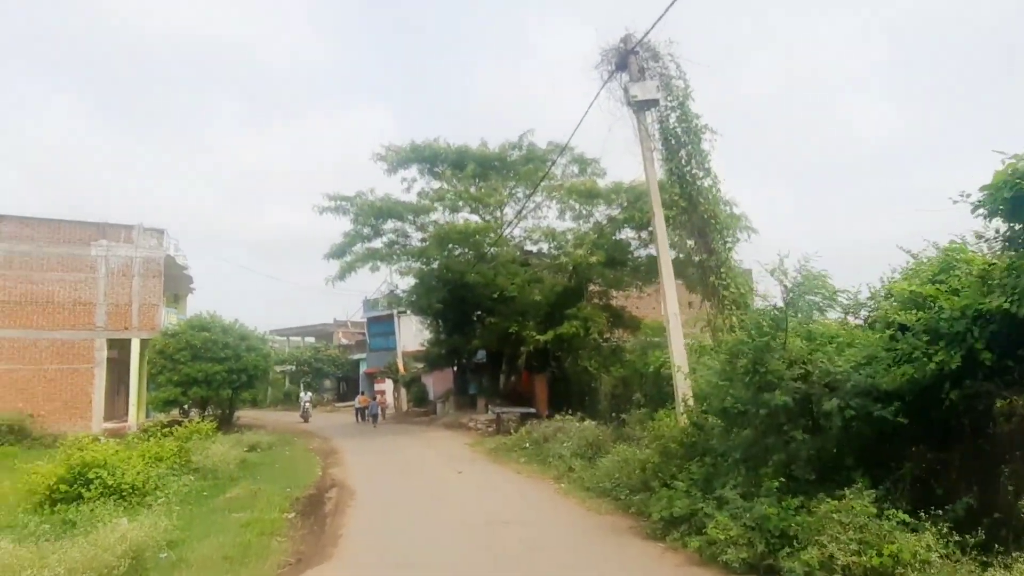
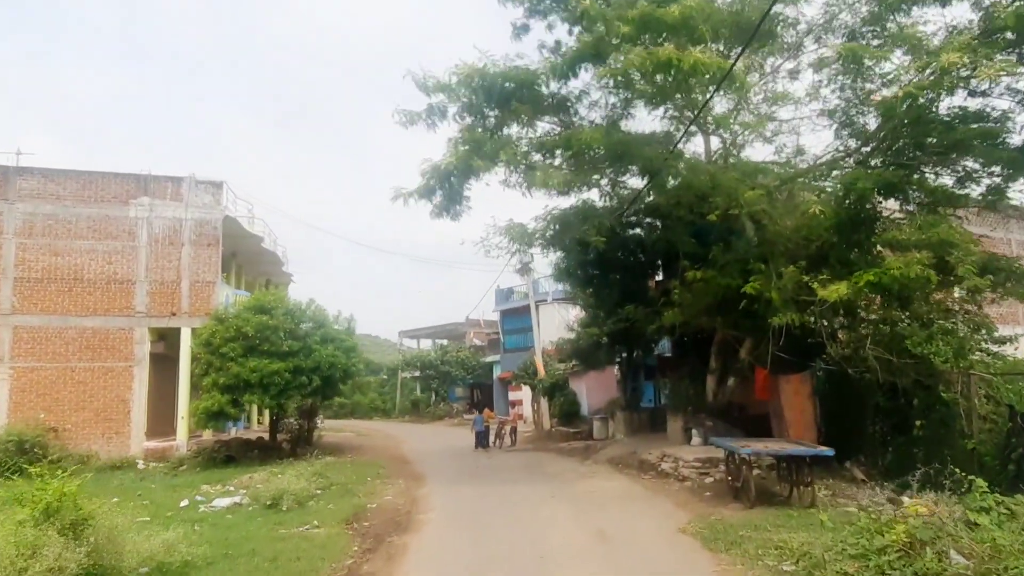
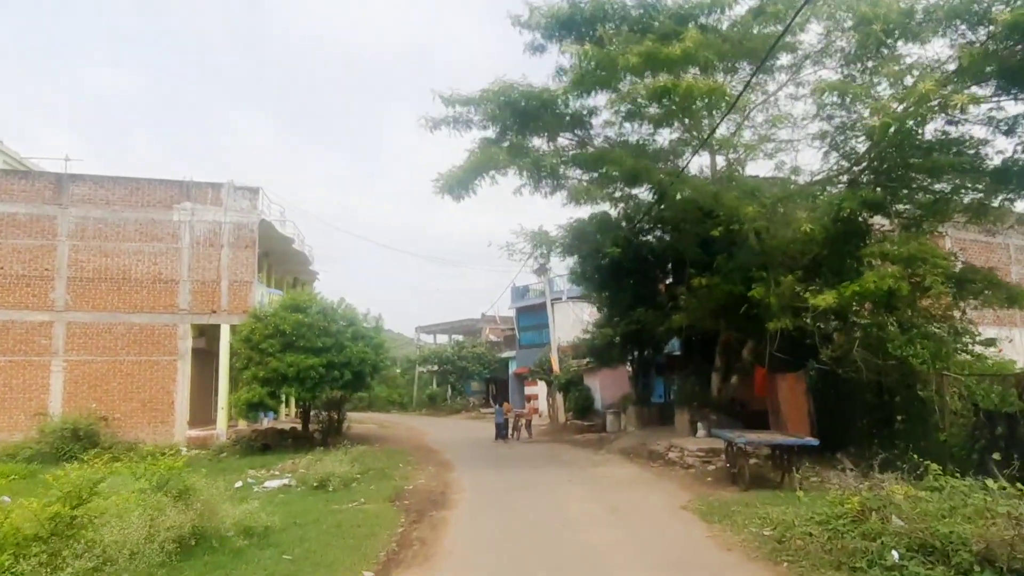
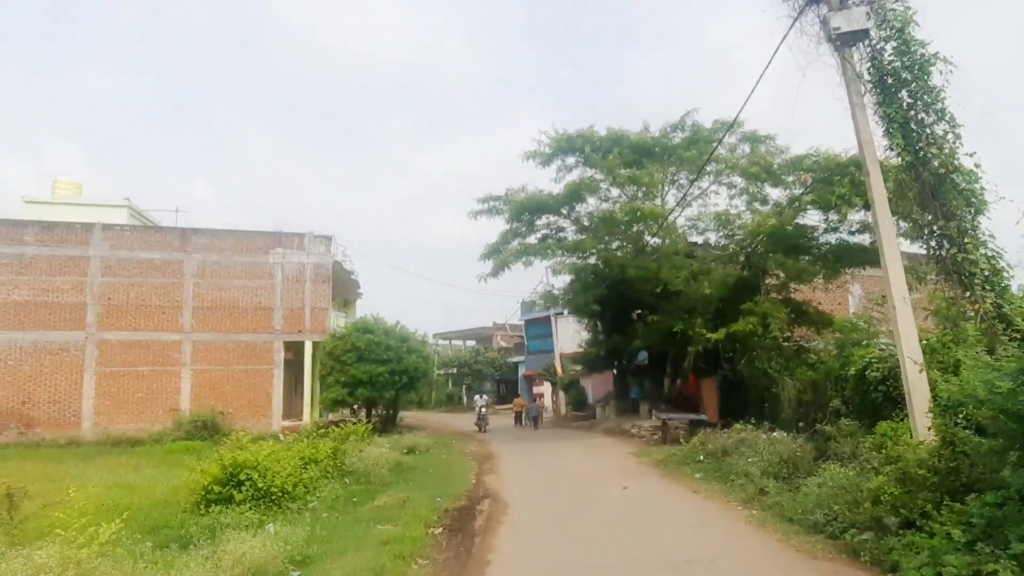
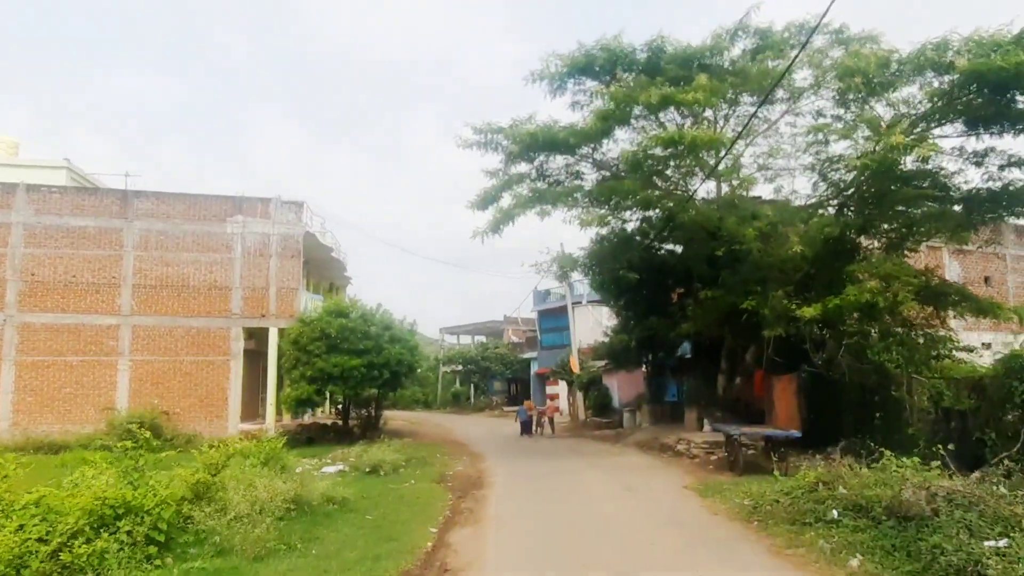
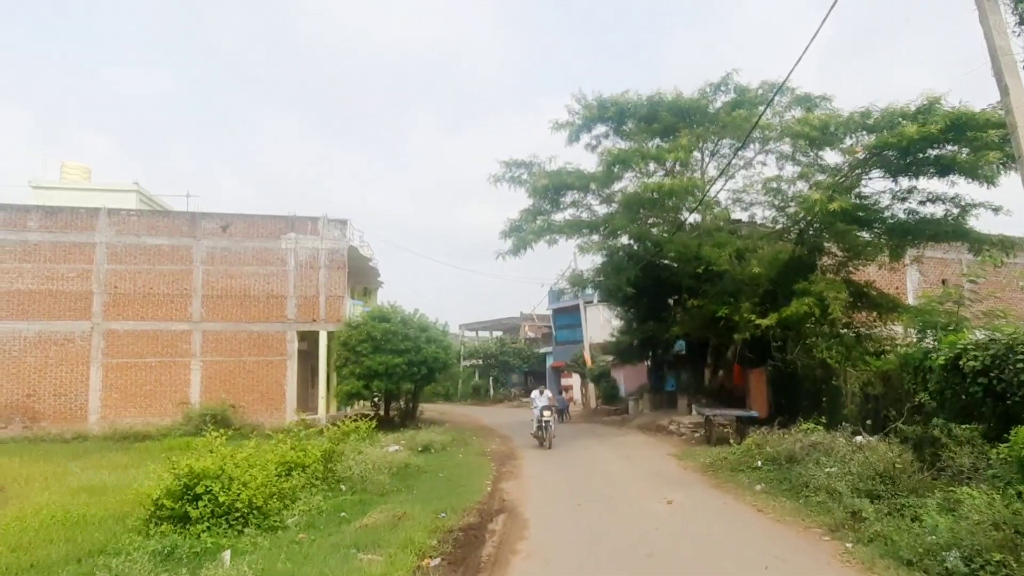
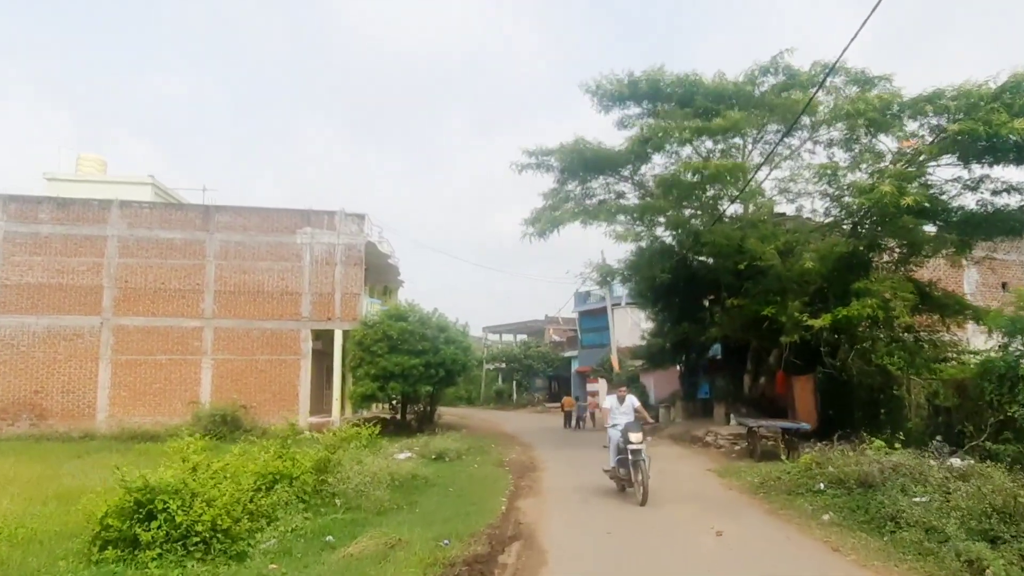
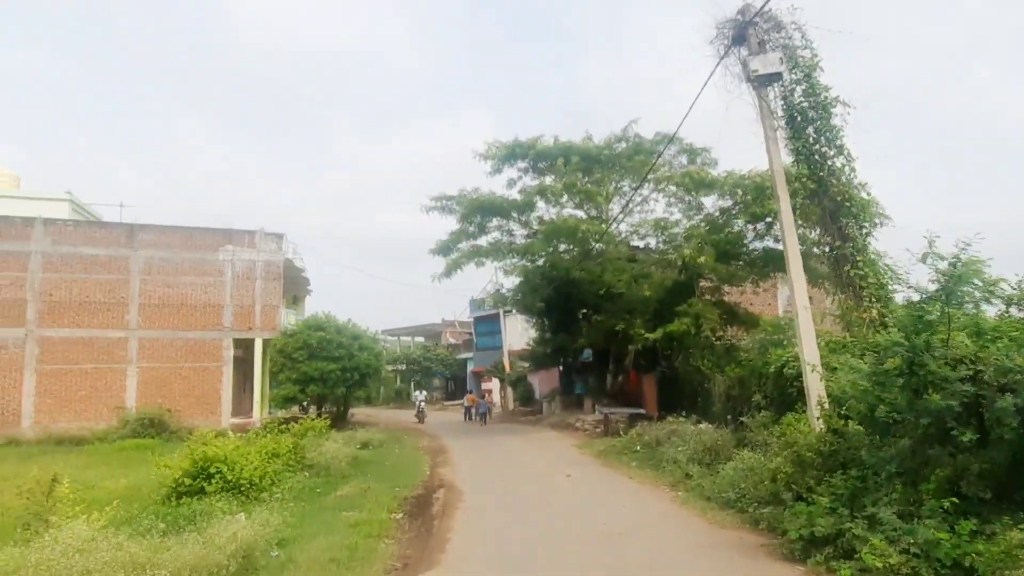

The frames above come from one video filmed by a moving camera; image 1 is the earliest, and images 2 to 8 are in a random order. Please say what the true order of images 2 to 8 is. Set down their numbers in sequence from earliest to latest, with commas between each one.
8, 4, 6, 7, 5, 3, 2
